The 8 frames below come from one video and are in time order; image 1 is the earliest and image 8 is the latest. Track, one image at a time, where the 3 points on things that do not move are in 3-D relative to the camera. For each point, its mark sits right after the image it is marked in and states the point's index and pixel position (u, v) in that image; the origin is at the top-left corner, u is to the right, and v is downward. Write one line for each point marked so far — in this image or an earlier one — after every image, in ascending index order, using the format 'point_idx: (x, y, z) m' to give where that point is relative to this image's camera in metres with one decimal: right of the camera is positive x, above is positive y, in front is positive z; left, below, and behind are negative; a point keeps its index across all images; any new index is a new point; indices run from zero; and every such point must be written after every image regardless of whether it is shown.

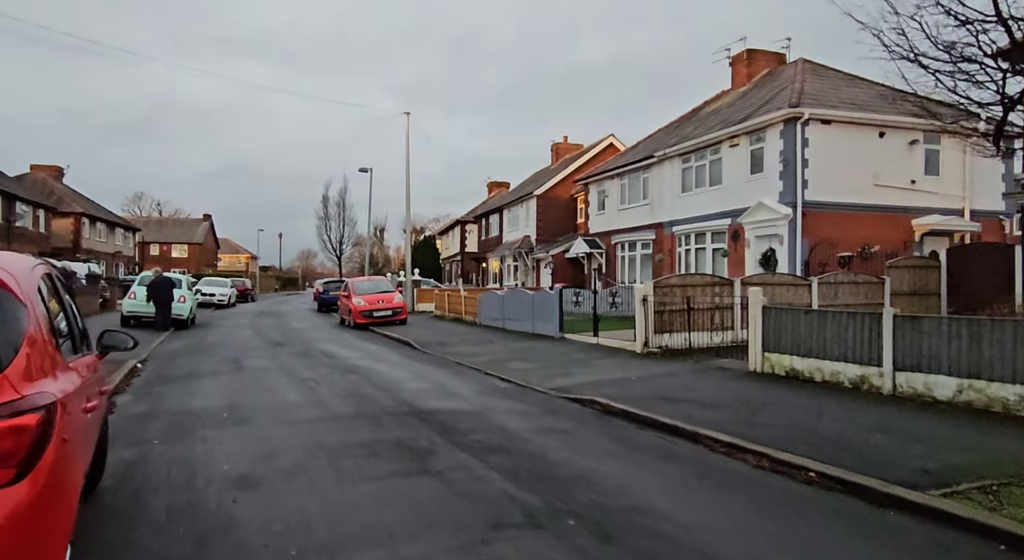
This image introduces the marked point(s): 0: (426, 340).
0: (-2.1, -1.5, +17.1) m
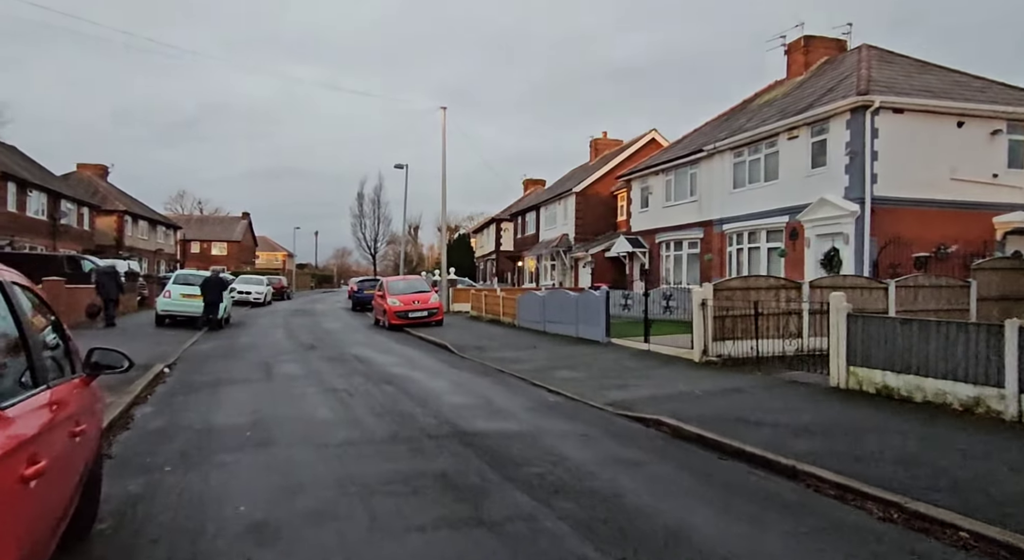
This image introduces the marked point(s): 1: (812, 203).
0: (-1.1, -1.5, +16.2) m
1: (+8.4, +2.1, +18.5) m
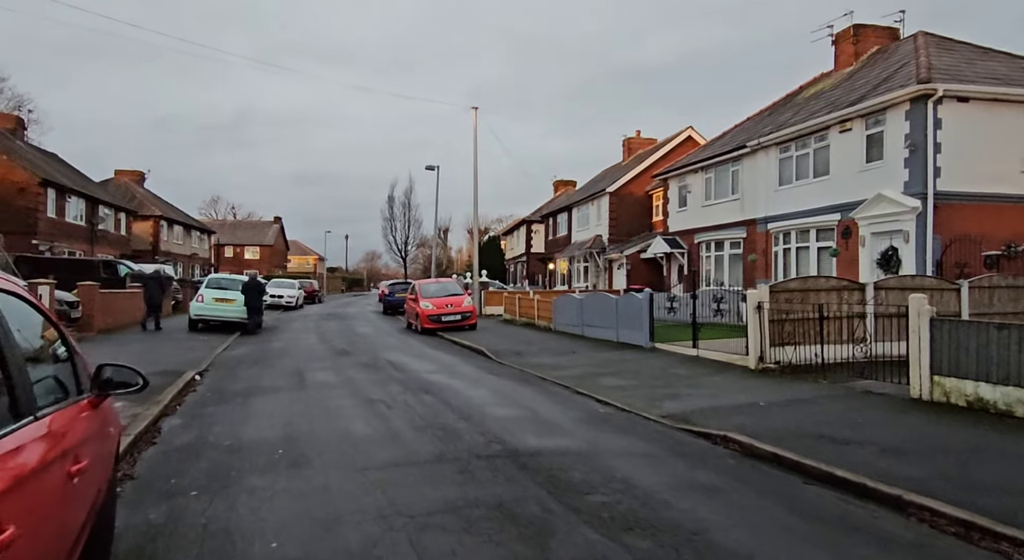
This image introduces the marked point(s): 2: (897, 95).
0: (-0.2, -1.6, +15.6) m
1: (+9.4, +2.1, +17.5) m
2: (+9.6, +4.6, +16.5) m
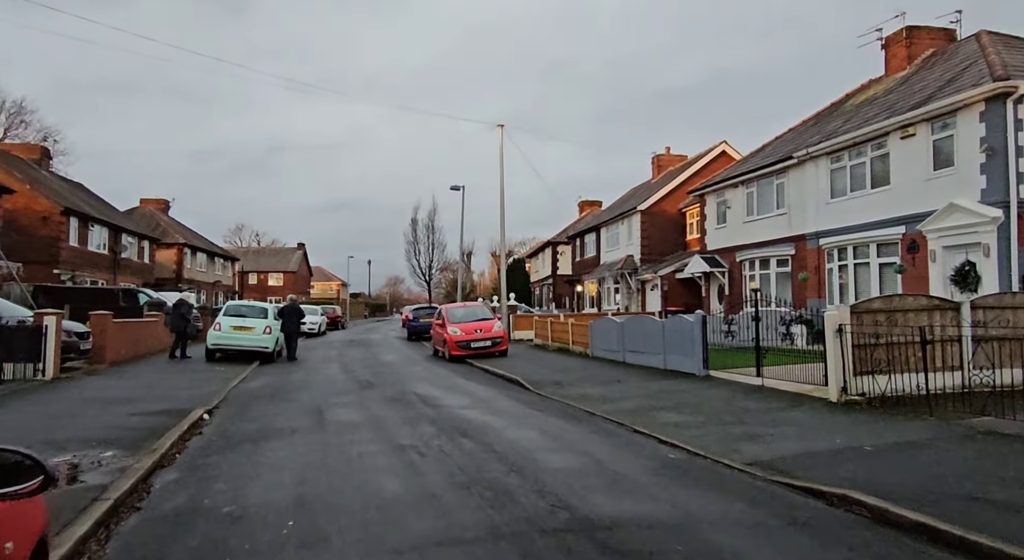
0: (+0.6, -2.1, +14.3) m
1: (+10.2, +1.7, +16.0) m
2: (+10.3, +4.2, +15.1) m
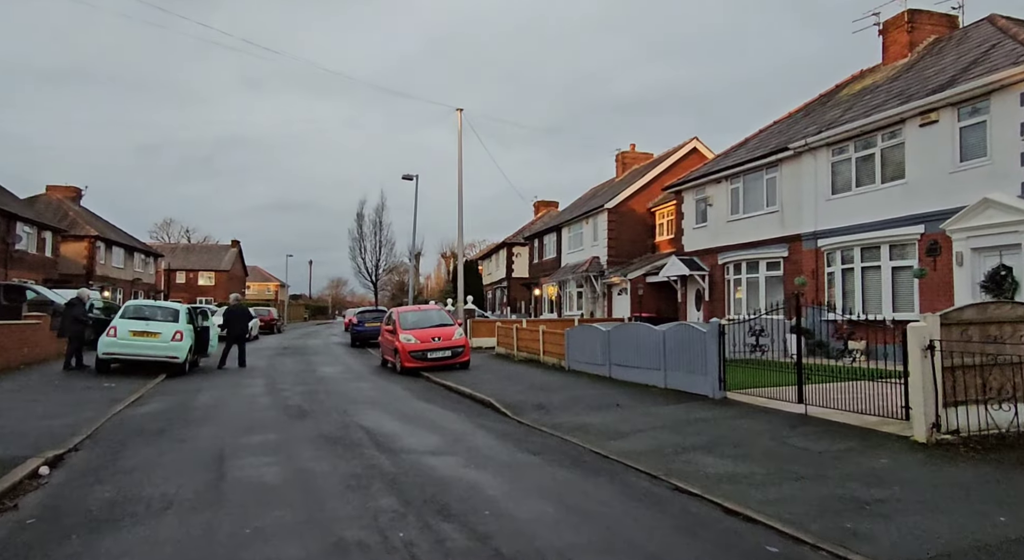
0: (+0.1, -2.1, +11.6) m
1: (+9.6, +1.5, +14.1) m
2: (+9.8, +4.1, +13.2) m
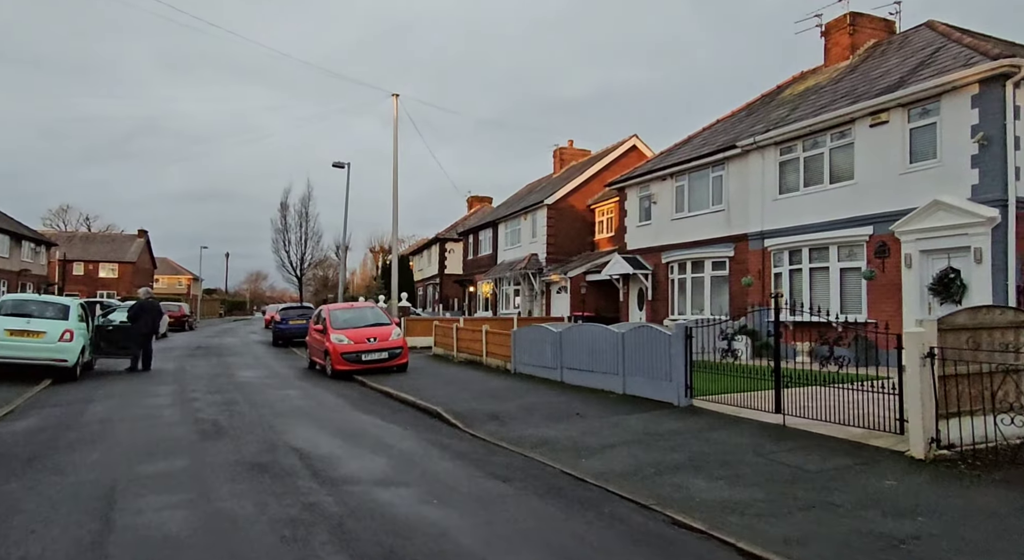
0: (-0.7, -2.0, +10.5) m
1: (+8.5, +1.5, +14.0) m
2: (+8.8, +4.0, +13.1) m
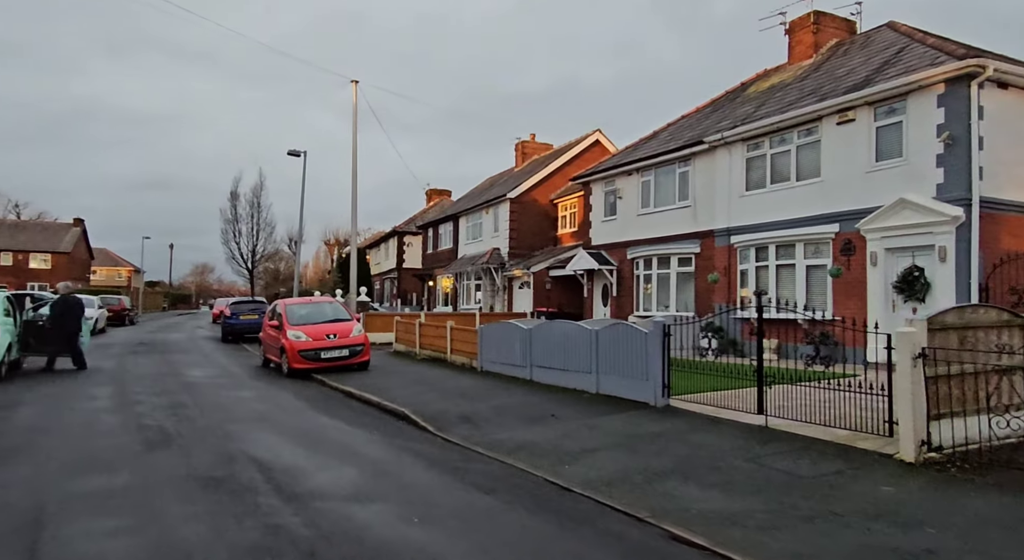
0: (-1.1, -2.0, +10.0) m
1: (+7.8, +1.5, +14.1) m
2: (+8.3, +4.1, +13.2) m
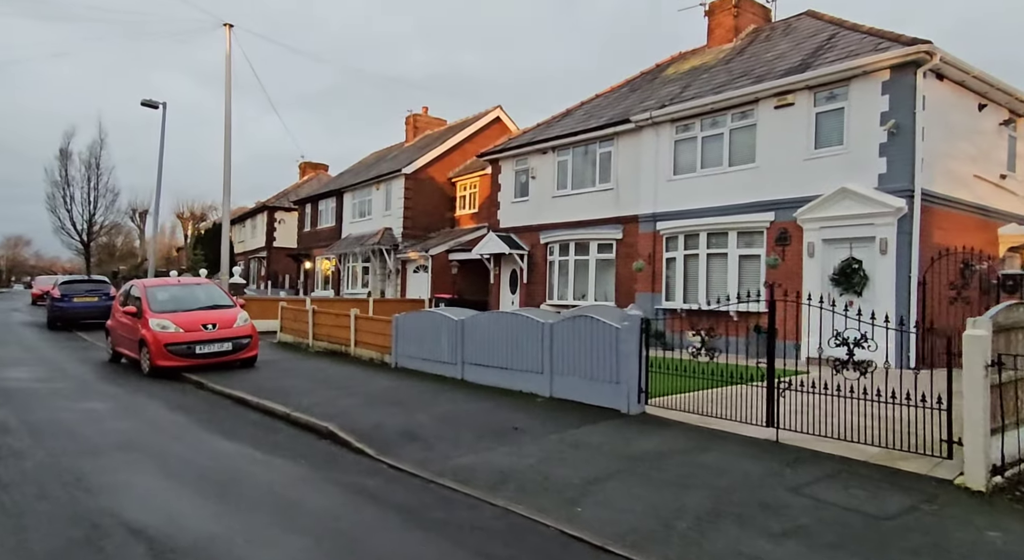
0: (-1.7, -1.7, +7.9) m
1: (+6.4, +1.7, +13.6) m
2: (+7.0, +4.2, +12.8) m
